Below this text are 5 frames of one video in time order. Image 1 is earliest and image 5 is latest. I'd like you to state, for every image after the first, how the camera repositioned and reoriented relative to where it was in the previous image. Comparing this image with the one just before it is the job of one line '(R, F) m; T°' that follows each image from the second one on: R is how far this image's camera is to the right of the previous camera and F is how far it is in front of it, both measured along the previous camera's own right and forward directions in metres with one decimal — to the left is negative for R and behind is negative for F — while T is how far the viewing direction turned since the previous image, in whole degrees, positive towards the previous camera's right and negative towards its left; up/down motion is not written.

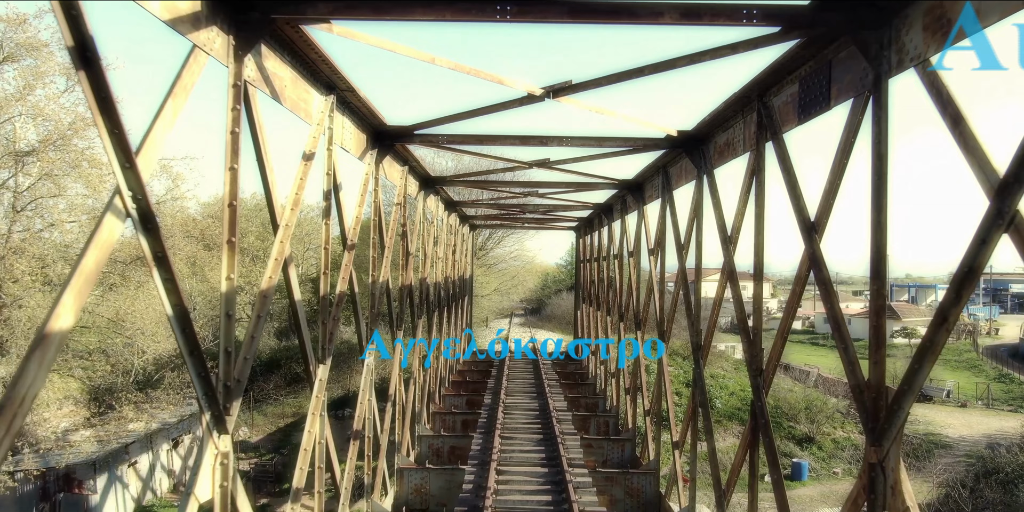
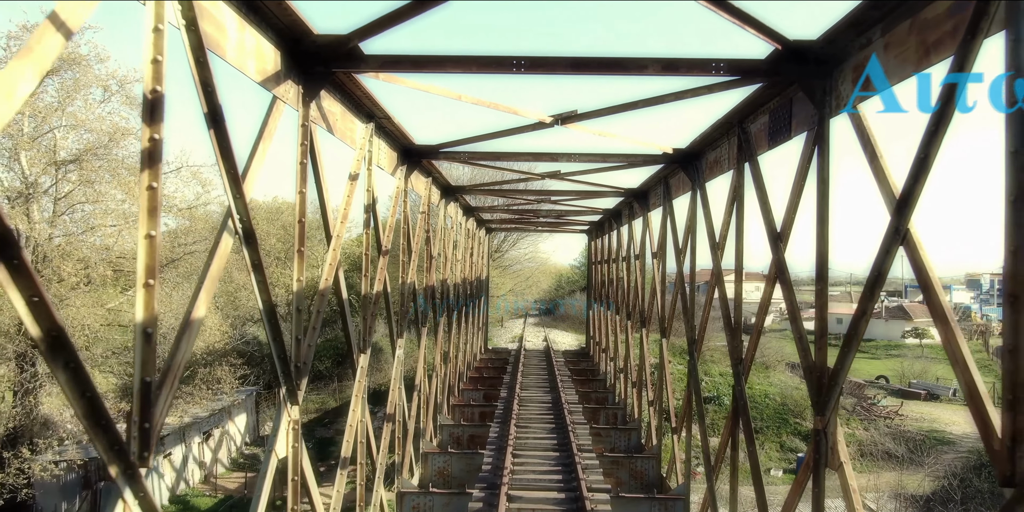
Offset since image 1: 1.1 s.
(0.0, -0.8) m; -1°
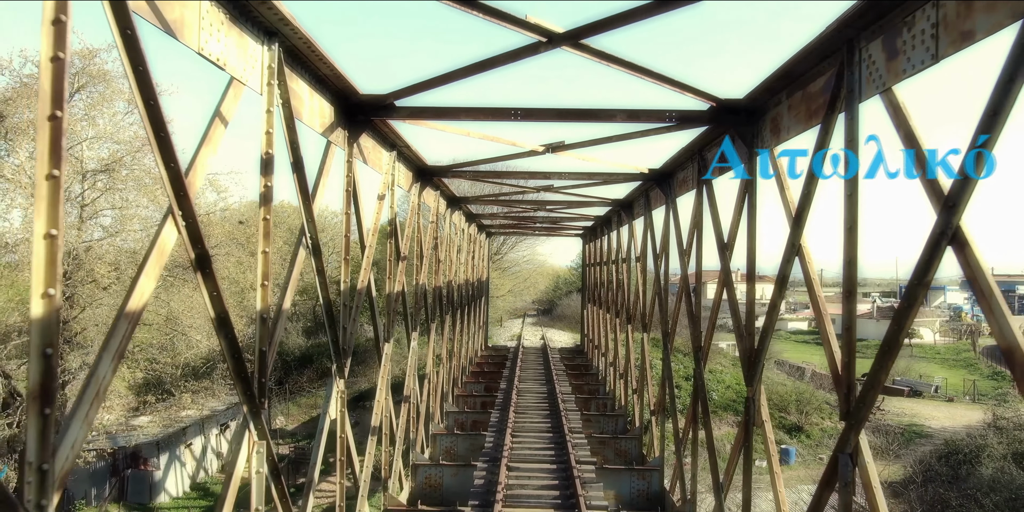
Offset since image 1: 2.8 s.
(0.0, -1.1) m; 0°
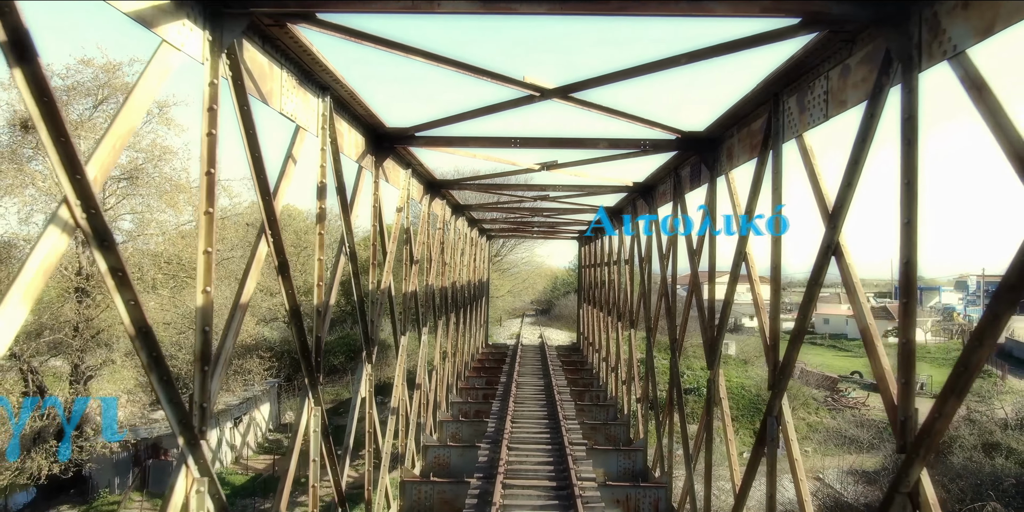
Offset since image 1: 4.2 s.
(0.0, -1.0) m; 0°
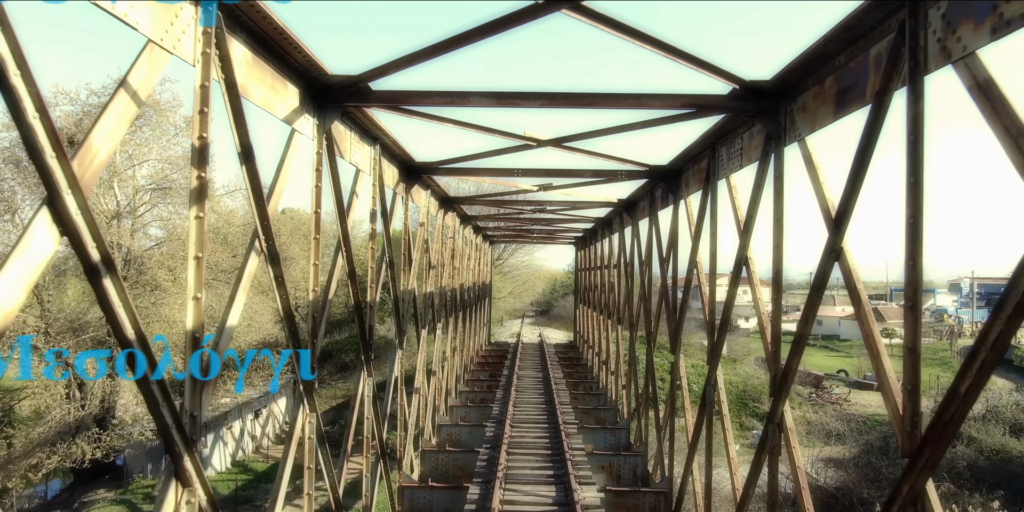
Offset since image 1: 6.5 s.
(0.0, -1.5) m; 0°
